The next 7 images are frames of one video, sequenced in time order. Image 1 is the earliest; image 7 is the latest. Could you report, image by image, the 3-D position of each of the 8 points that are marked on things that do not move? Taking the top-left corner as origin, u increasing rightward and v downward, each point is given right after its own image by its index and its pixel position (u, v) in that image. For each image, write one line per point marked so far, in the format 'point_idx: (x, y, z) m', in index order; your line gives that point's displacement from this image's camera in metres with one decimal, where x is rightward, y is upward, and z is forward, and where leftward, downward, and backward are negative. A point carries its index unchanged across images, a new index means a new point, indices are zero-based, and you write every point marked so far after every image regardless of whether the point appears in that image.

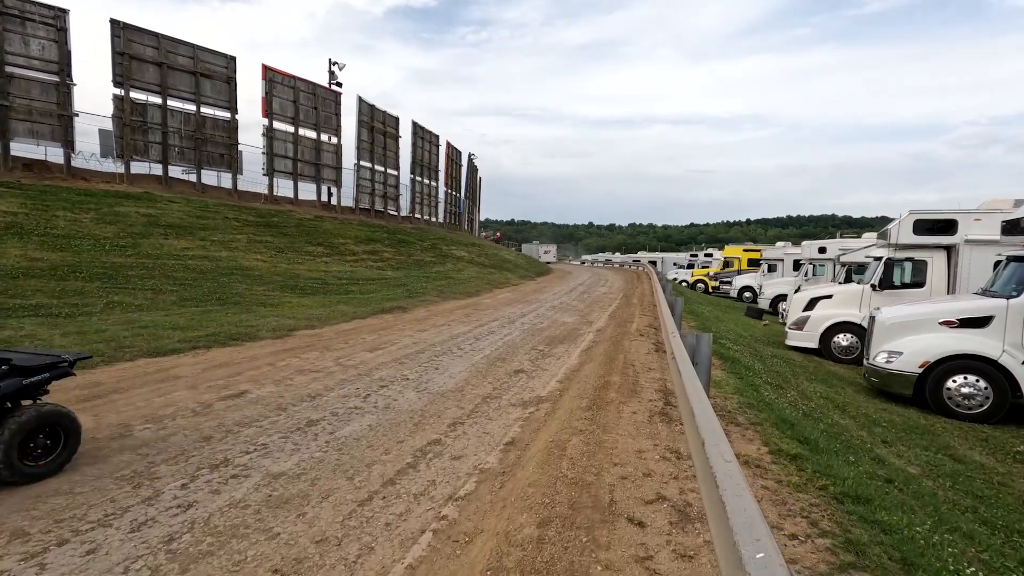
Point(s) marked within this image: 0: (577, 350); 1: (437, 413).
0: (+1.1, -1.1, +8.9) m
1: (-0.8, -1.3, +5.6) m
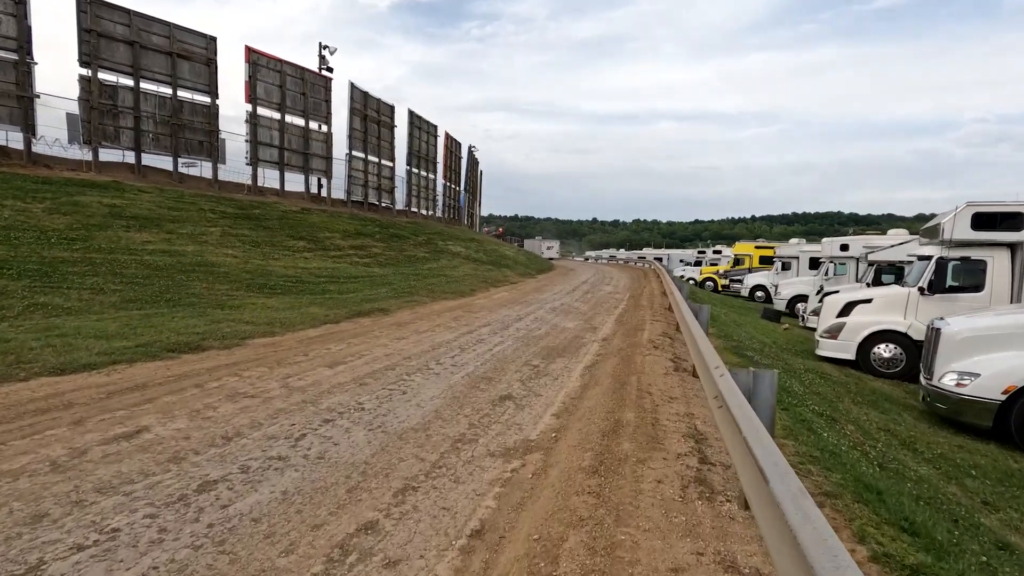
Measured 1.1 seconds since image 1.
0: (+0.9, -1.1, +7.4) m
1: (-1.0, -1.4, +4.1) m
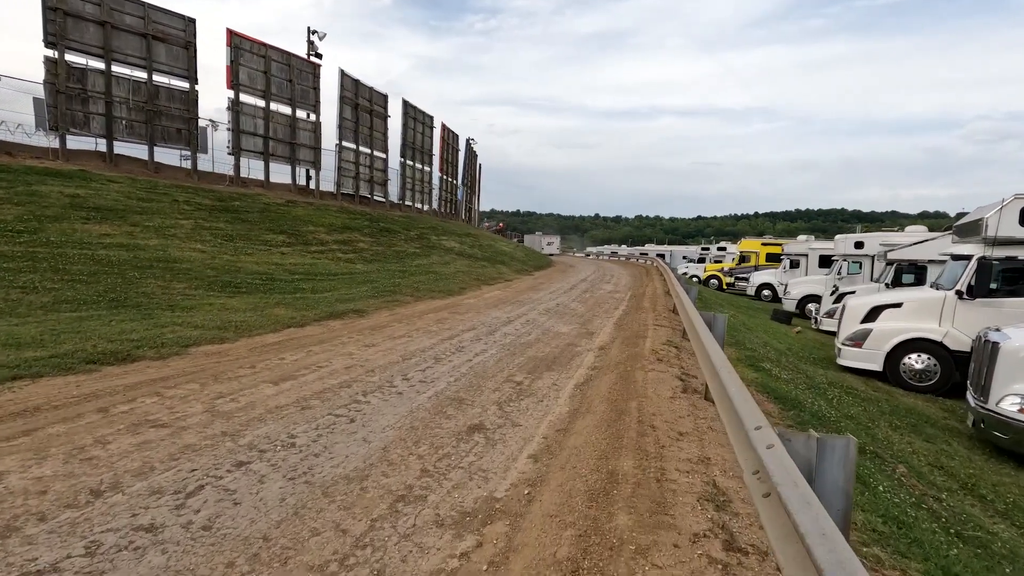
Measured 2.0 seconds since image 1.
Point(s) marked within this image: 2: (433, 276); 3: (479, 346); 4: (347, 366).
0: (+0.7, -1.2, +6.2) m
1: (-1.3, -1.5, +3.0) m
2: (-2.6, +0.4, +17.4) m
3: (-0.5, -1.0, +8.9) m
4: (-2.3, -1.1, +7.2) m
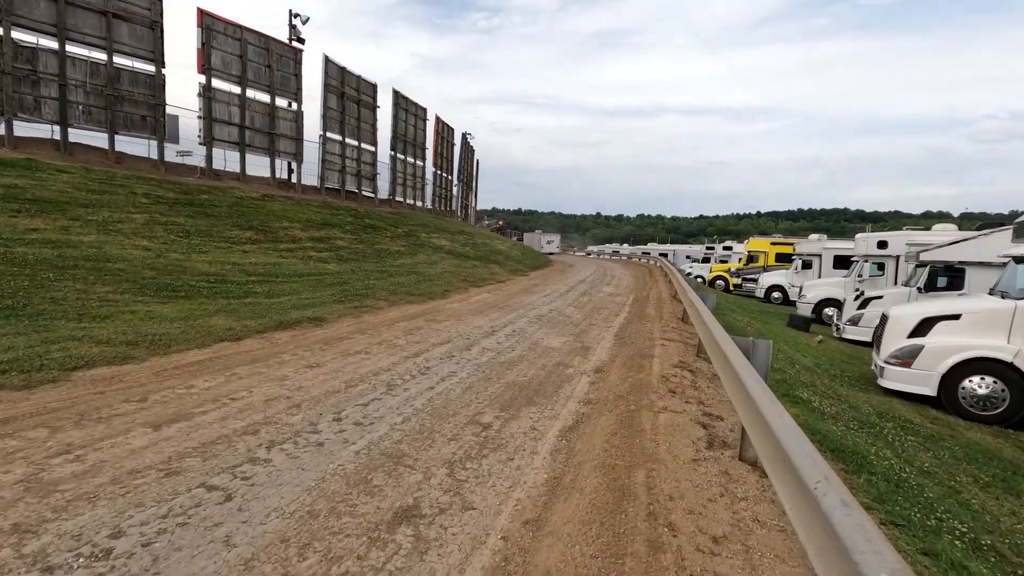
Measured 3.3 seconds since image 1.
0: (+0.4, -1.3, +4.6) m
1: (-1.6, -1.6, +1.4) m
2: (-2.9, +0.3, +15.8) m
3: (-0.8, -1.1, +7.2) m
4: (-2.6, -1.2, +5.6) m
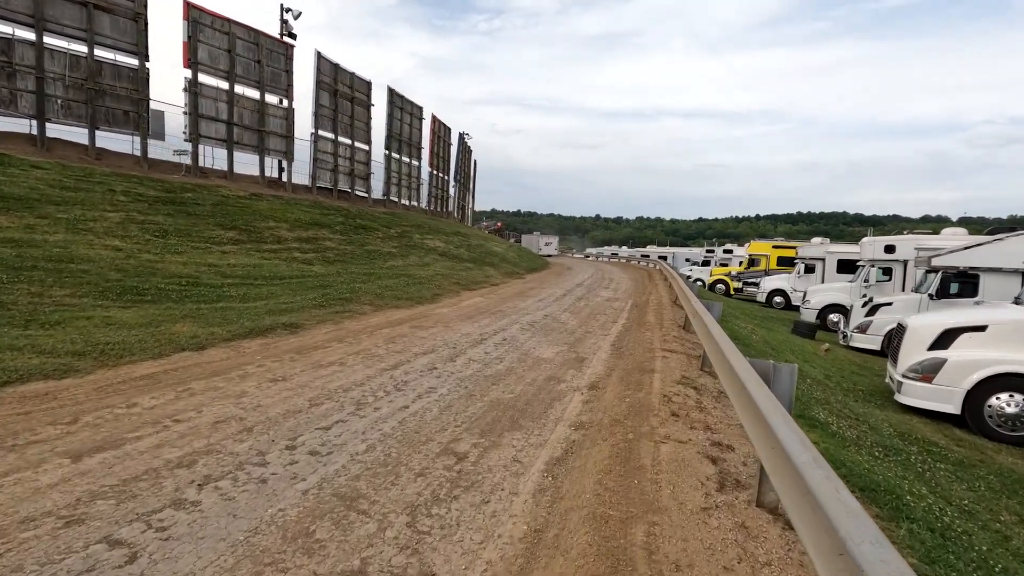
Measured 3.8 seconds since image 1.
0: (+0.2, -1.4, +3.9) m
1: (-1.7, -1.6, +0.7) m
2: (-3.1, +0.2, +15.2) m
3: (-1.0, -1.1, +6.6) m
4: (-2.7, -1.2, +5.0) m
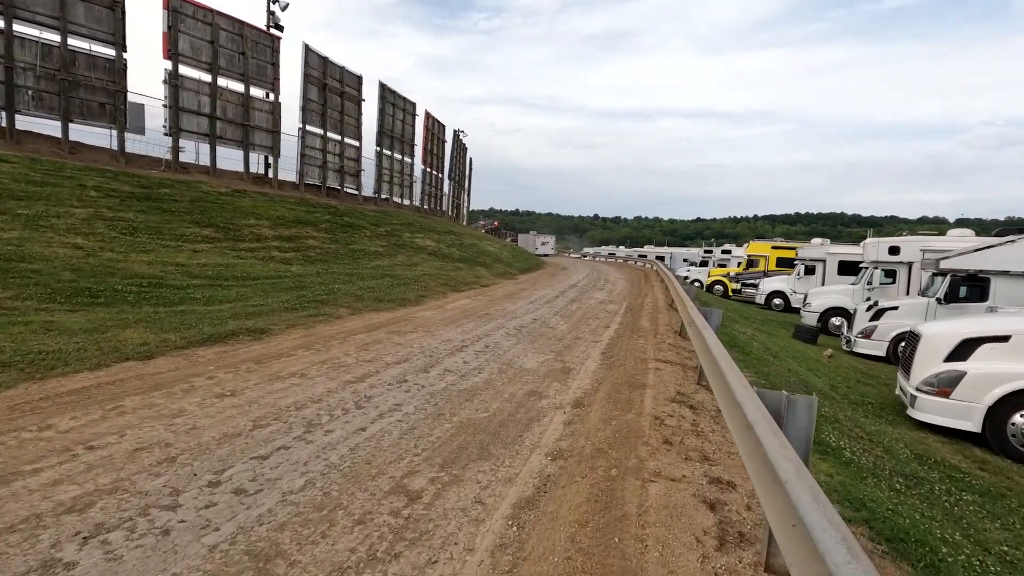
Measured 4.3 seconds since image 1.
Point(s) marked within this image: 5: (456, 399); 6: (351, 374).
0: (-0.1, -1.4, +3.3) m
1: (-2.0, -1.7, +0.1) m
2: (-3.4, +0.2, +14.5) m
3: (-1.3, -1.2, +5.9) m
4: (-3.0, -1.3, +4.3) m
5: (-0.6, -1.2, +5.9) m
6: (-2.1, -1.1, +6.8) m
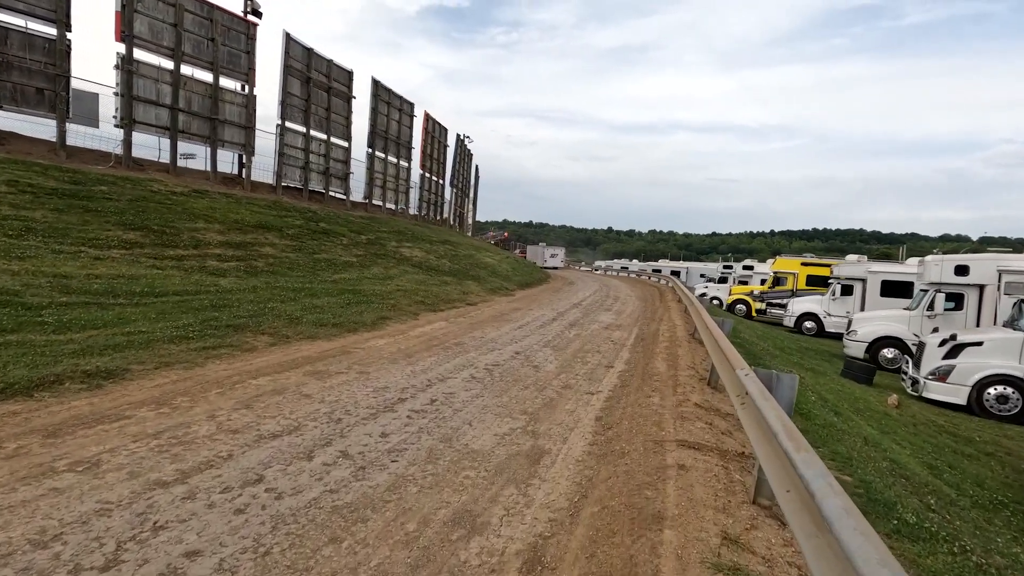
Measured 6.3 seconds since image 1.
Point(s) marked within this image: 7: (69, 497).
0: (-0.7, -1.7, +0.6) m
1: (-2.7, -1.8, -2.6) m
2: (-3.7, -0.2, +12.0) m
3: (-1.8, -1.5, +3.3) m
4: (-3.6, -1.5, +1.7) m
5: (-1.2, -1.5, +3.2) m
6: (-2.6, -1.4, +4.2) m
7: (-2.9, -1.4, +3.6) m
